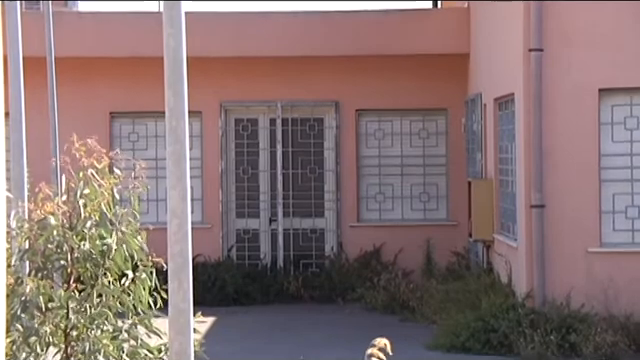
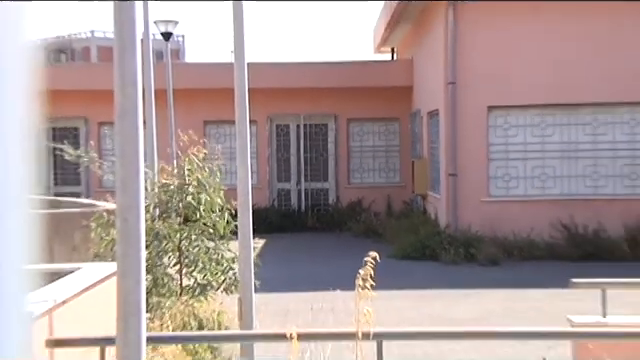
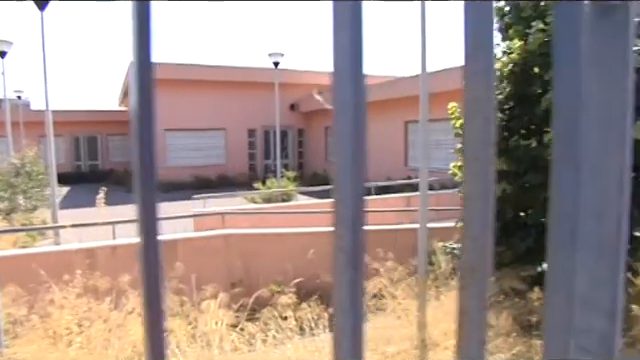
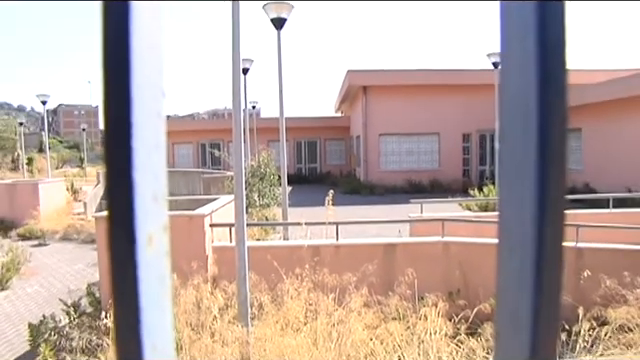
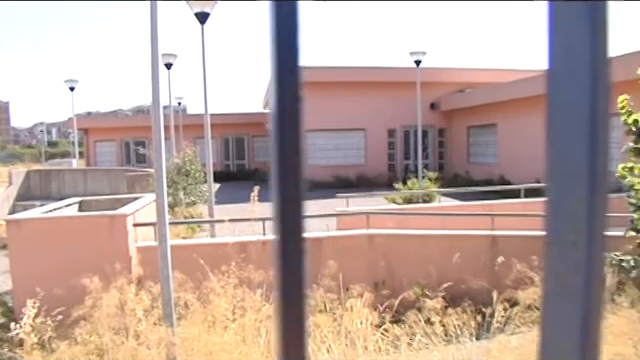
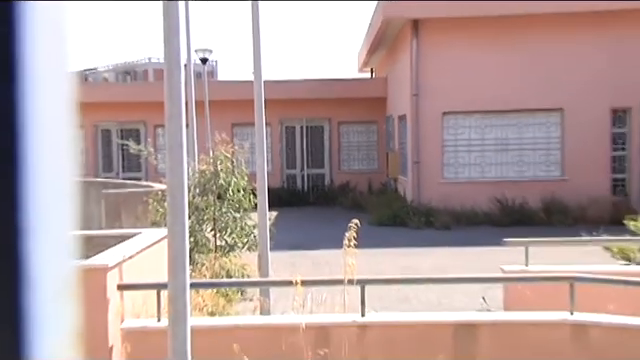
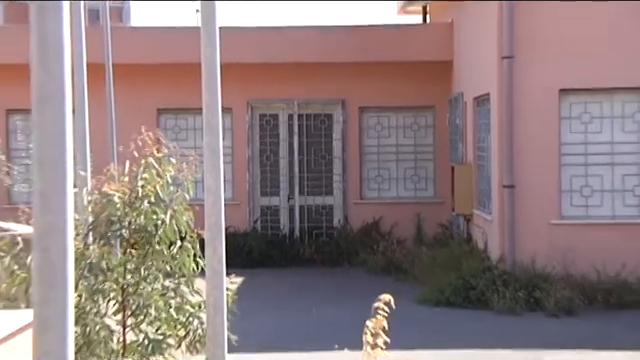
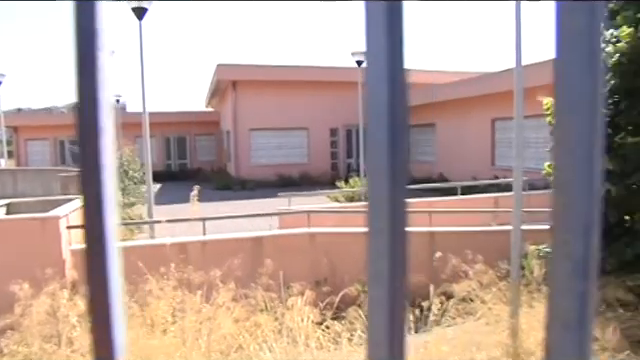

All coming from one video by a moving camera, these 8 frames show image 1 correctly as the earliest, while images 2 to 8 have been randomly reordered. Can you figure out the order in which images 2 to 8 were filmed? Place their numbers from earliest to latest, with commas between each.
7, 2, 6, 4, 5, 8, 3
